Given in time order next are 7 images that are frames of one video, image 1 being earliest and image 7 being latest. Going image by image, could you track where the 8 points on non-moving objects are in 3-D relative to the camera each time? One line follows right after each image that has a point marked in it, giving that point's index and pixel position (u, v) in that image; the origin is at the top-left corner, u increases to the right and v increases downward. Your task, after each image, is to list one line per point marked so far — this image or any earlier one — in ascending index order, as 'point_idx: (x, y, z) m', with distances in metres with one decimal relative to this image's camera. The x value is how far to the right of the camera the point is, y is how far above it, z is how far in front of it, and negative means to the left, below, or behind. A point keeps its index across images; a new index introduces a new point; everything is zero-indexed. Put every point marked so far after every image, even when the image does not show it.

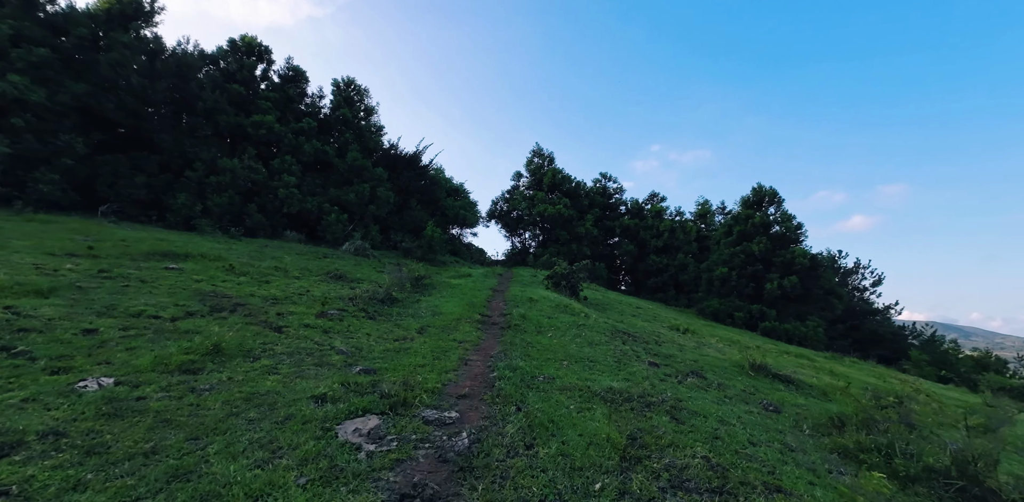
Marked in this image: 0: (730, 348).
0: (+7.8, -3.5, +15.9) m
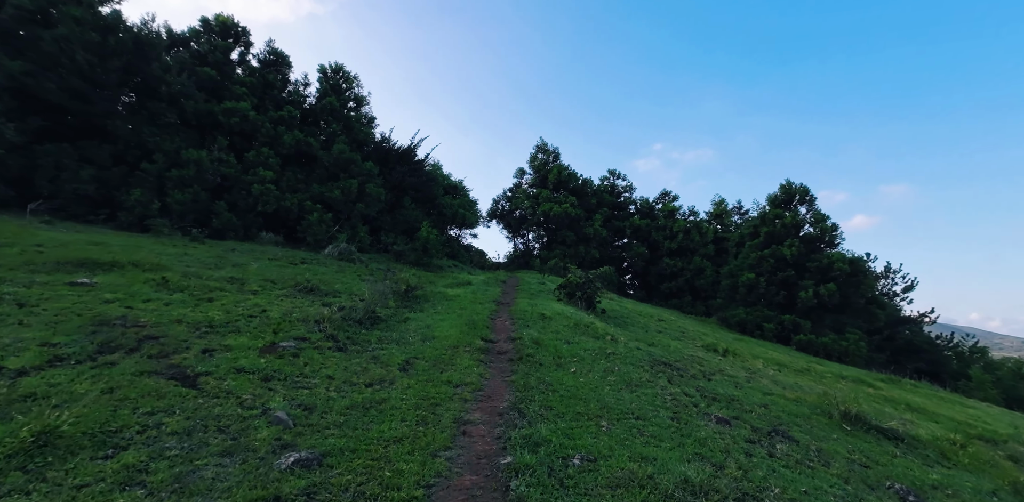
0: (+8.1, -3.7, +13.2) m
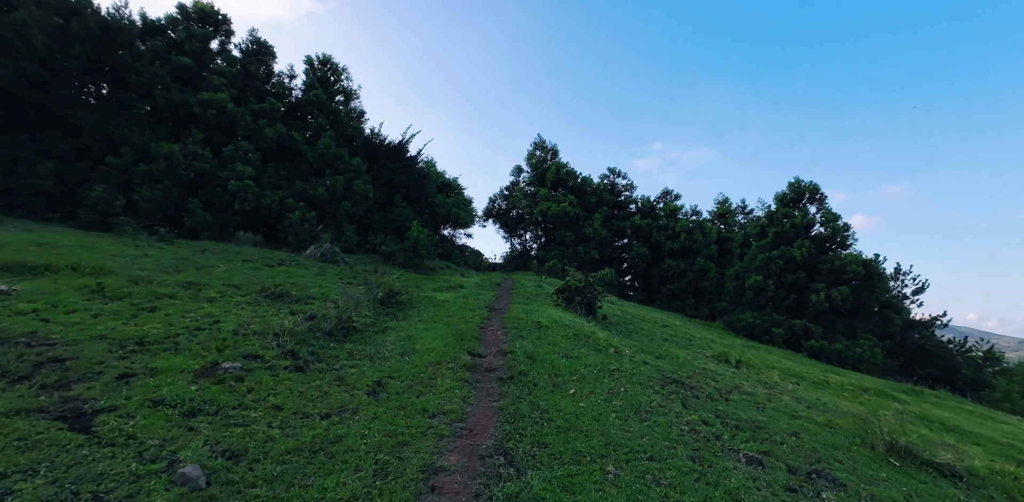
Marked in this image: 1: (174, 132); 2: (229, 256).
0: (+7.9, -3.8, +12.0) m
1: (-15.2, +5.3, +19.8) m
2: (-10.1, -0.2, +15.8) m
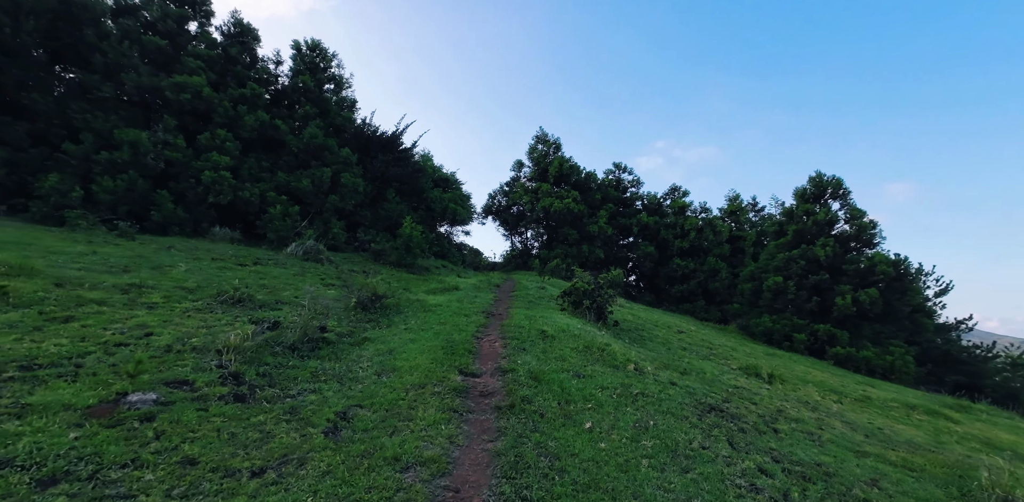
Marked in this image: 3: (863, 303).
0: (+7.9, -3.7, +10.4) m
1: (-15.1, +5.5, +18.2) m
2: (-10.1, -0.1, +14.2) m
3: (+15.8, -2.3, +19.9) m
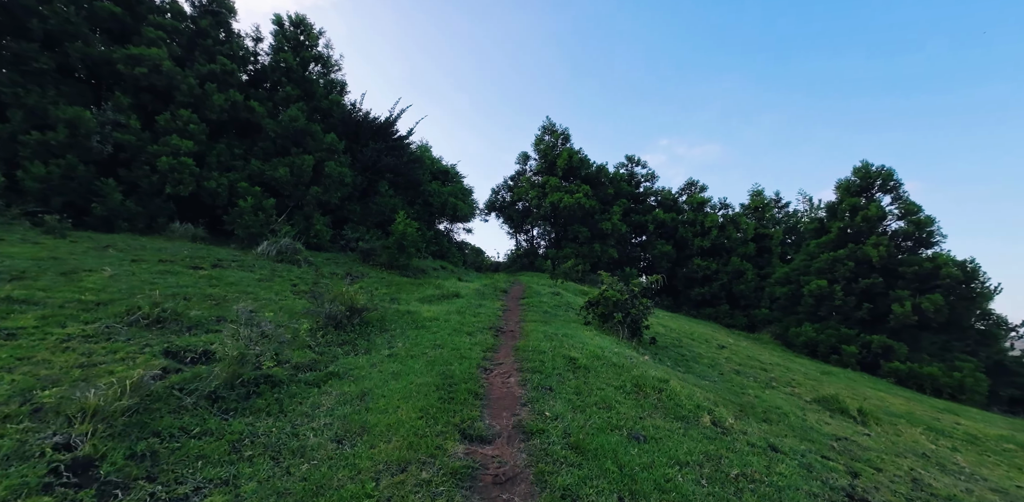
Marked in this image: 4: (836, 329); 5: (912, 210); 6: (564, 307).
0: (+8.2, -3.8, +7.8) m
1: (-14.8, +5.5, +15.6) m
2: (-9.8, -0.1, +11.6) m
3: (+16.1, -2.3, +17.3) m
4: (+13.7, -3.3, +18.7) m
5: (+17.3, +1.8, +19.2) m
6: (+1.6, -1.6, +13.2) m
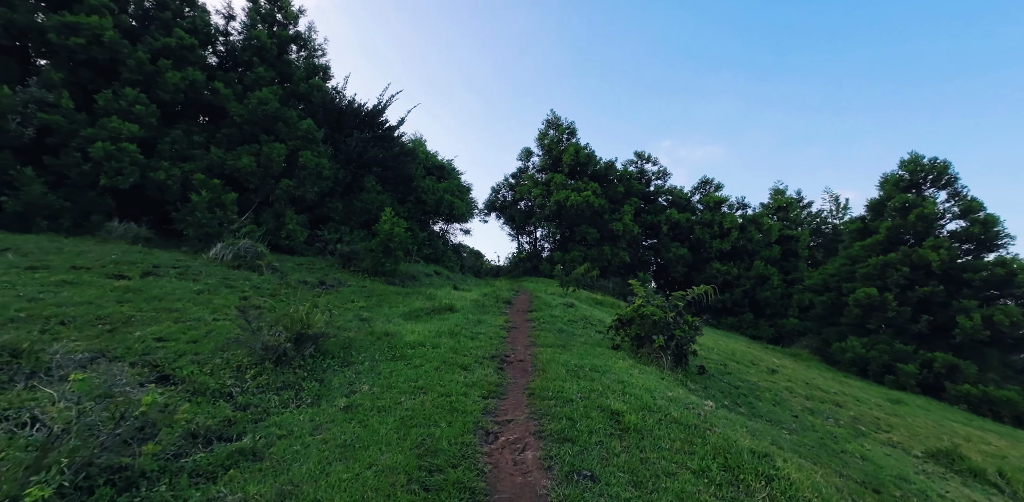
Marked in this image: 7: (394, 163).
0: (+8.4, -3.8, +5.3) m
1: (-14.6, +5.4, +13.1) m
2: (-9.6, -0.2, +9.1) m
3: (+16.3, -2.4, +14.9) m
4: (+13.9, -3.4, +16.3) m
5: (+17.4, +1.7, +16.7) m
6: (+1.7, -1.7, +10.8) m
7: (-5.3, +3.9, +19.9) m
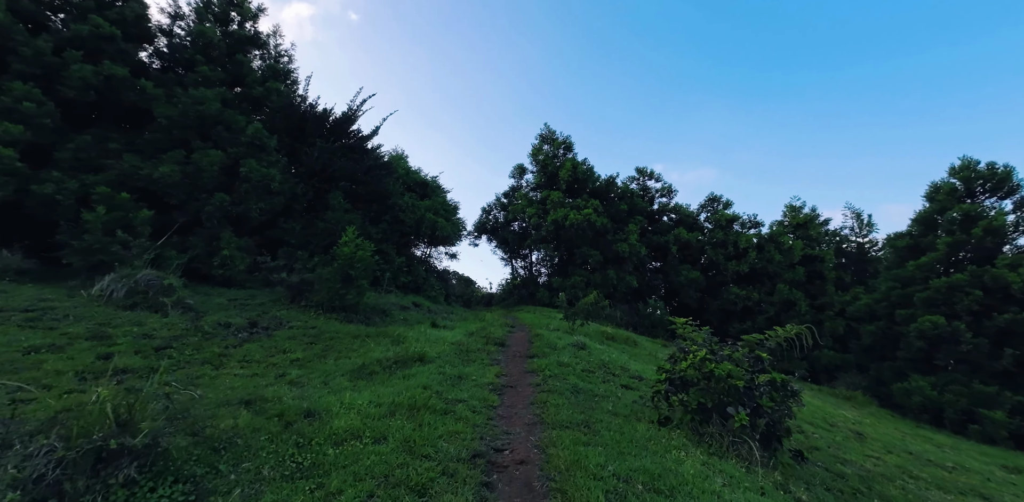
0: (+8.4, -3.9, +2.3) m
1: (-14.9, +4.5, +10.3) m
2: (-9.7, -0.7, +6.0) m
3: (+16.1, -2.9, +12.0) m
4: (+13.7, -4.0, +13.4) m
5: (+17.2, +1.1, +14.2) m
6: (+1.6, -2.2, +7.8) m
7: (-5.6, +2.8, +17.1) m
